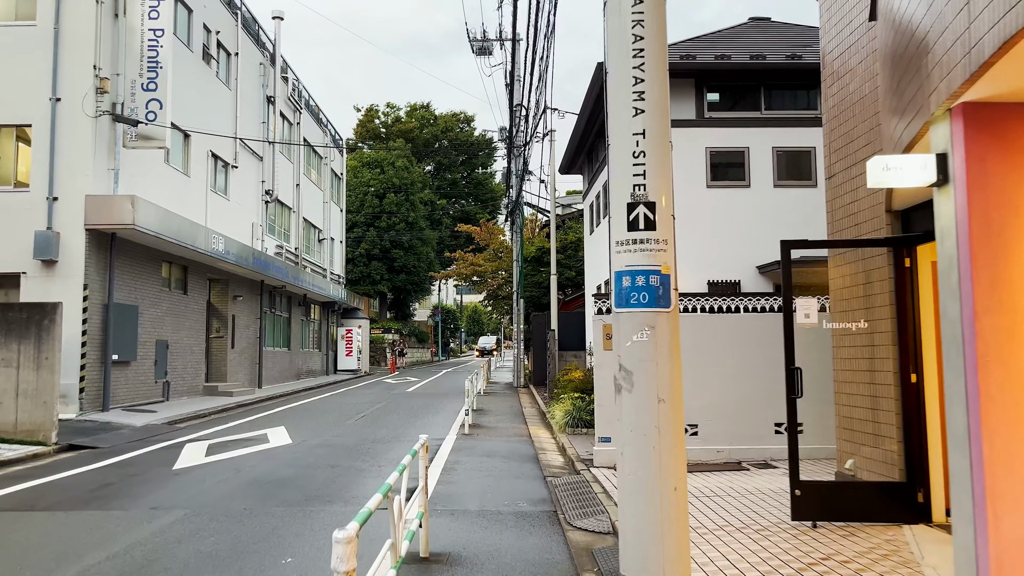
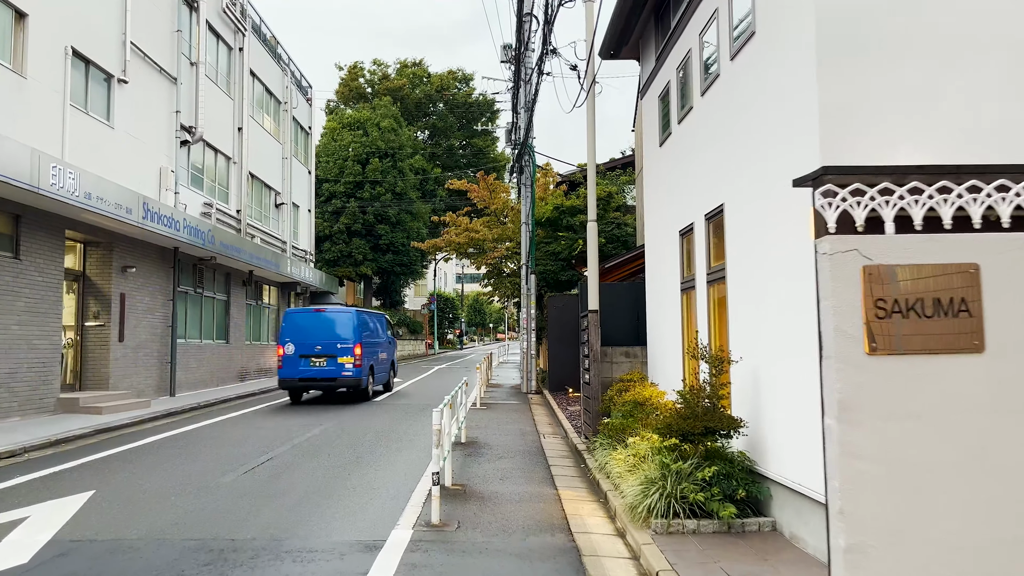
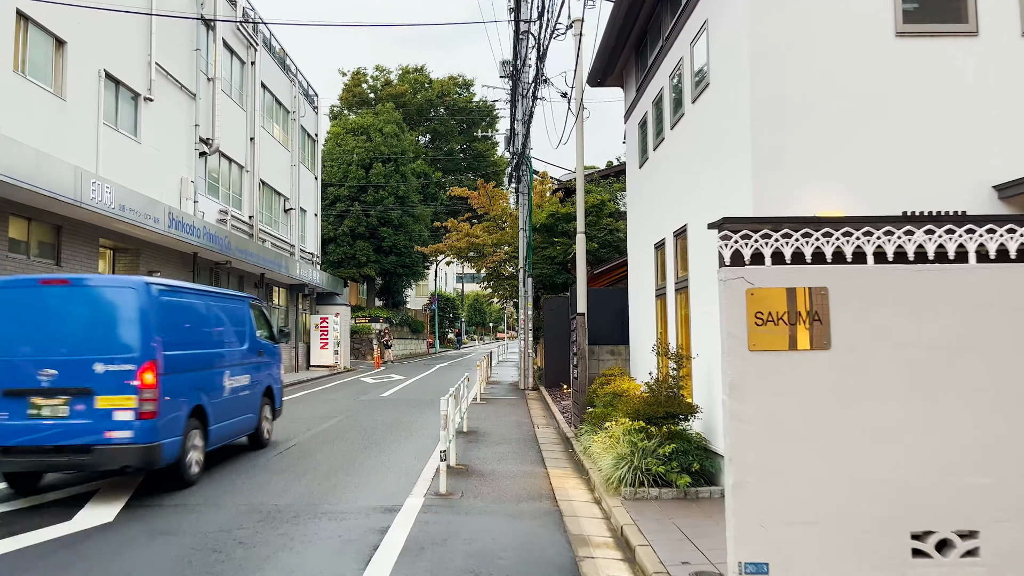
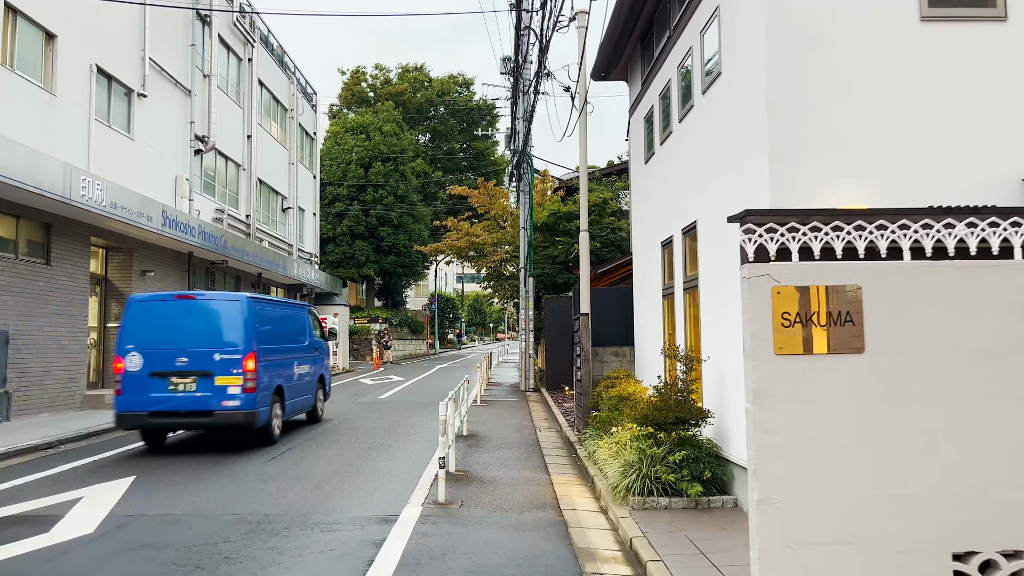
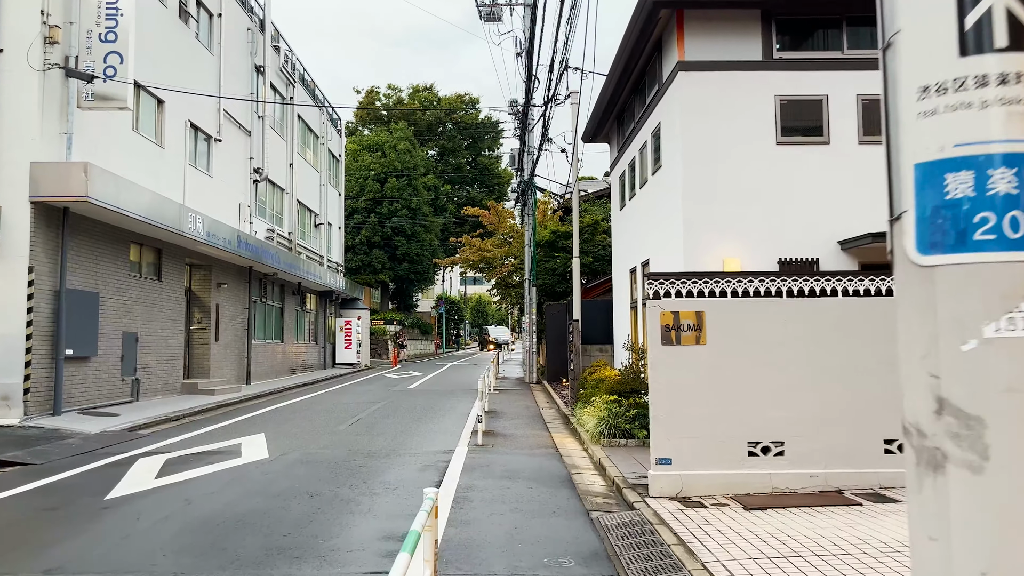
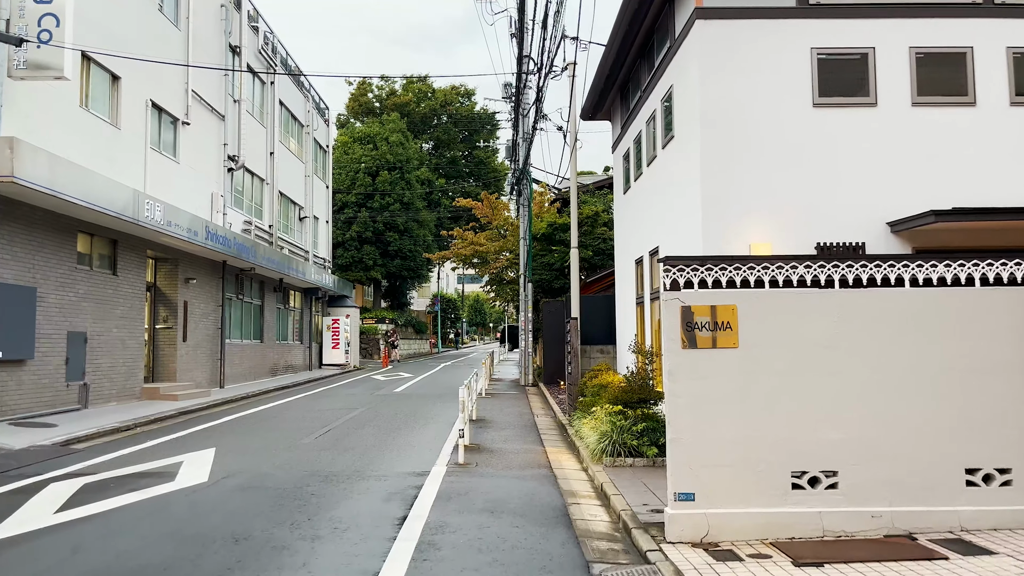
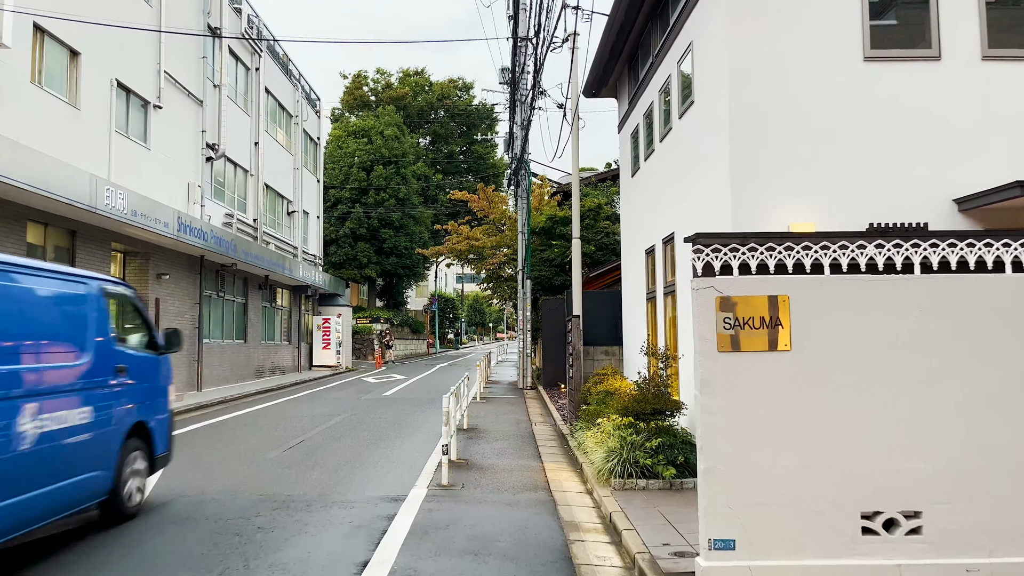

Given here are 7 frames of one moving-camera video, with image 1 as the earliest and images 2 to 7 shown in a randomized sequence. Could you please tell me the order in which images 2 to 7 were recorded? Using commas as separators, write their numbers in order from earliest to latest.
5, 6, 7, 3, 4, 2
